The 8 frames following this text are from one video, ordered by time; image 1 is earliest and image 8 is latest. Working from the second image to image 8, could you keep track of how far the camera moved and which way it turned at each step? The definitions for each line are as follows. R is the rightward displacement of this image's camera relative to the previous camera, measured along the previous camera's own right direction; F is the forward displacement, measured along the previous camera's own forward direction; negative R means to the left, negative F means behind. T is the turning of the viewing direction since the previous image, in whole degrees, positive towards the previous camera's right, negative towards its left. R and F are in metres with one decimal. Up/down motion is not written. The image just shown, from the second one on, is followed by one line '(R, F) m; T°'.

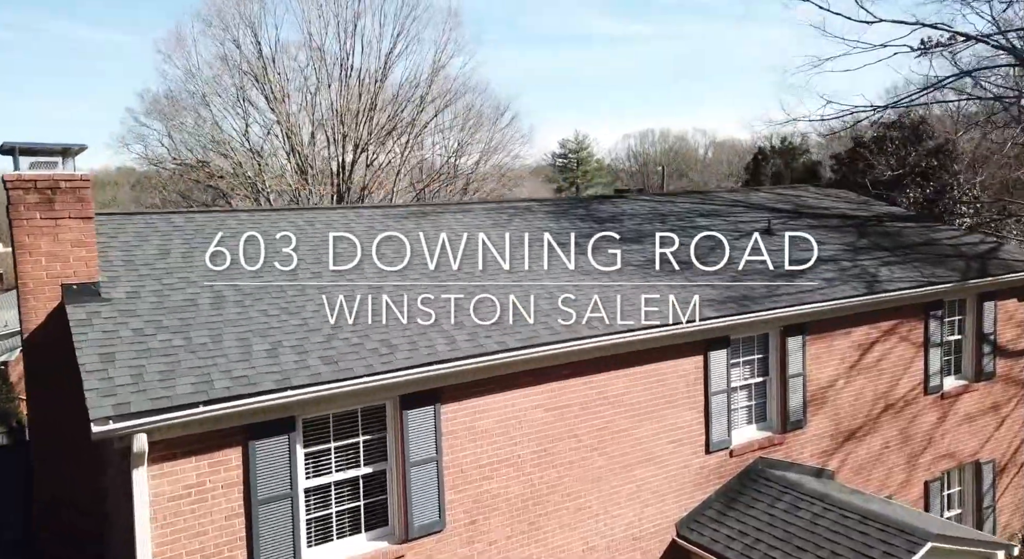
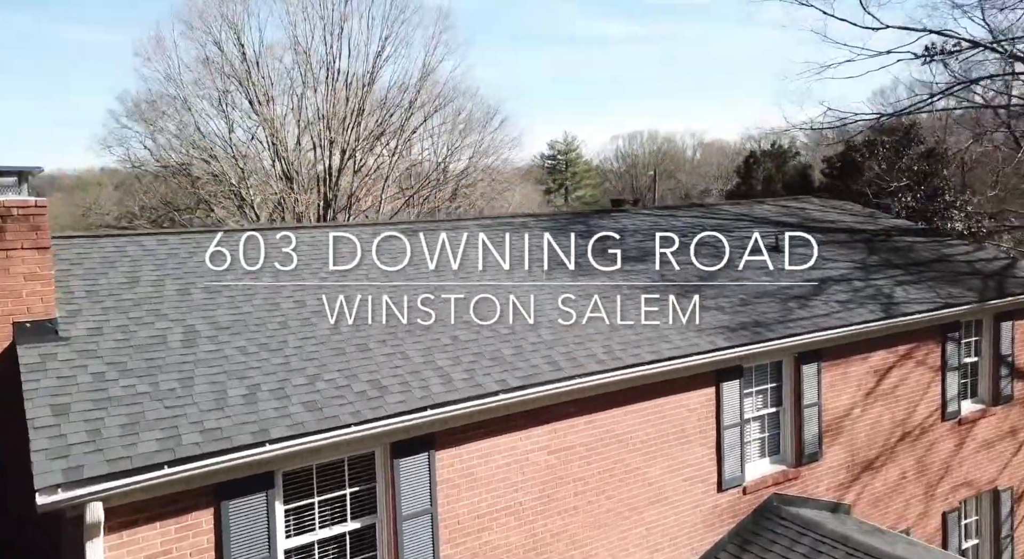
(-0.1, +0.5) m; +1°
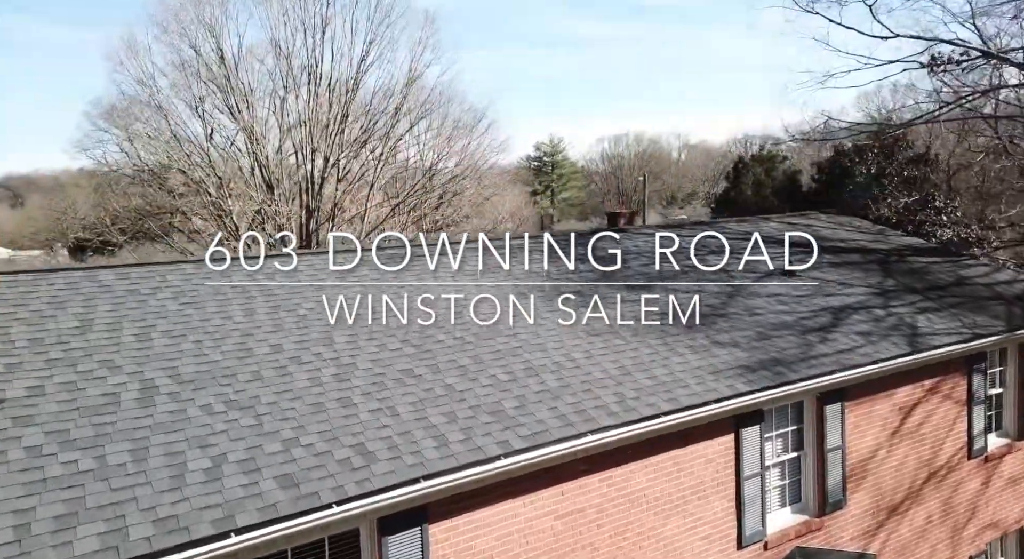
(-0.1, +0.6) m; +1°
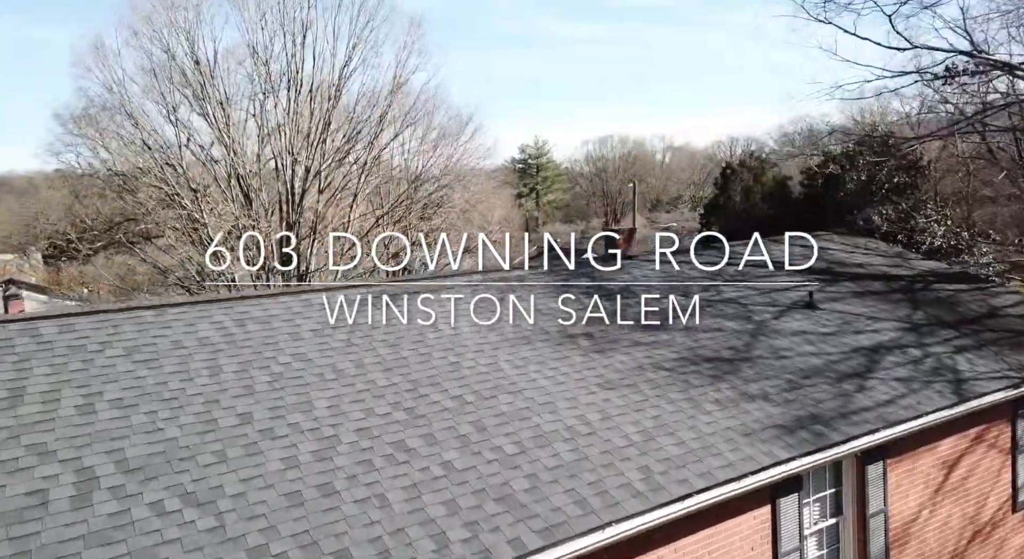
(-0.1, +0.8) m; +1°
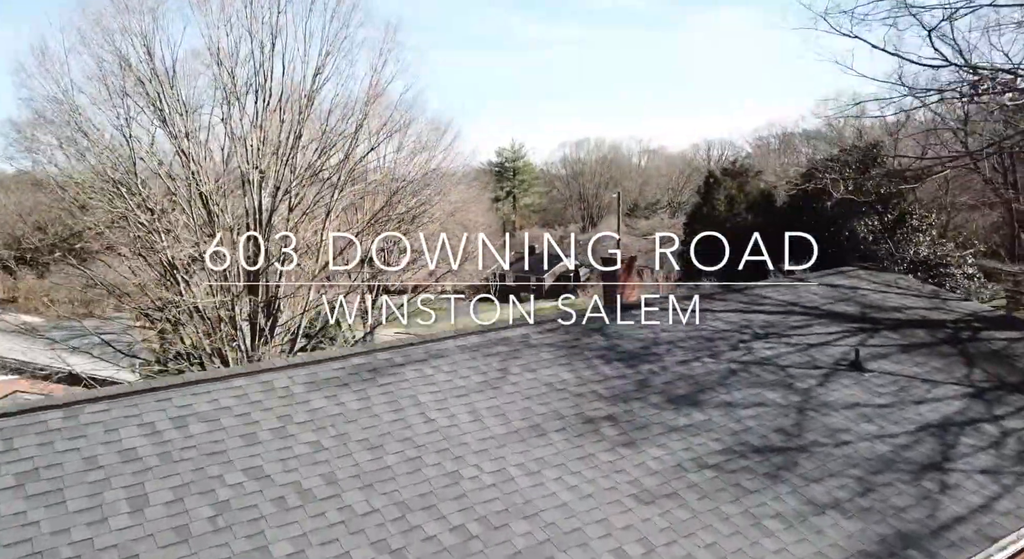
(-0.2, +1.2) m; +2°
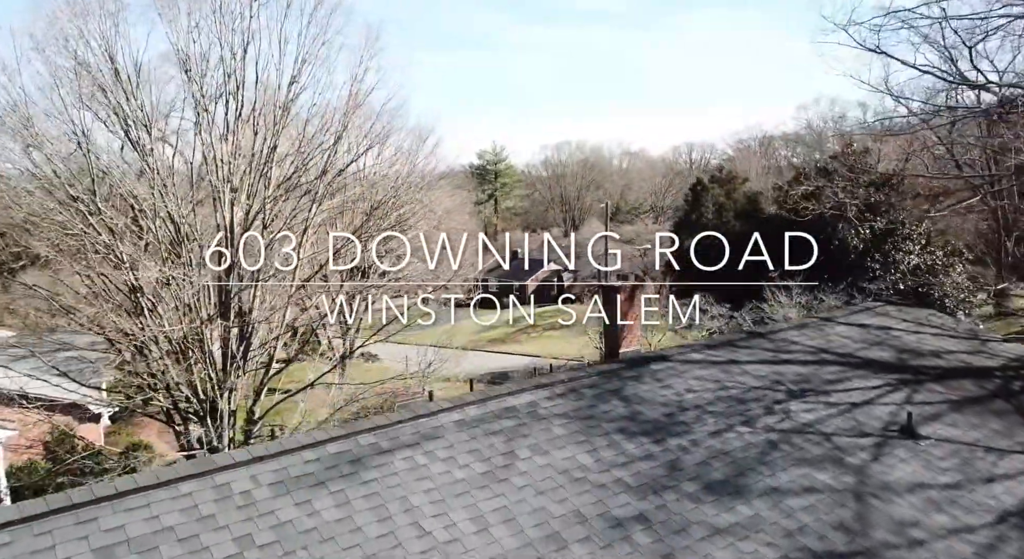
(-0.2, +1.0) m; +1°
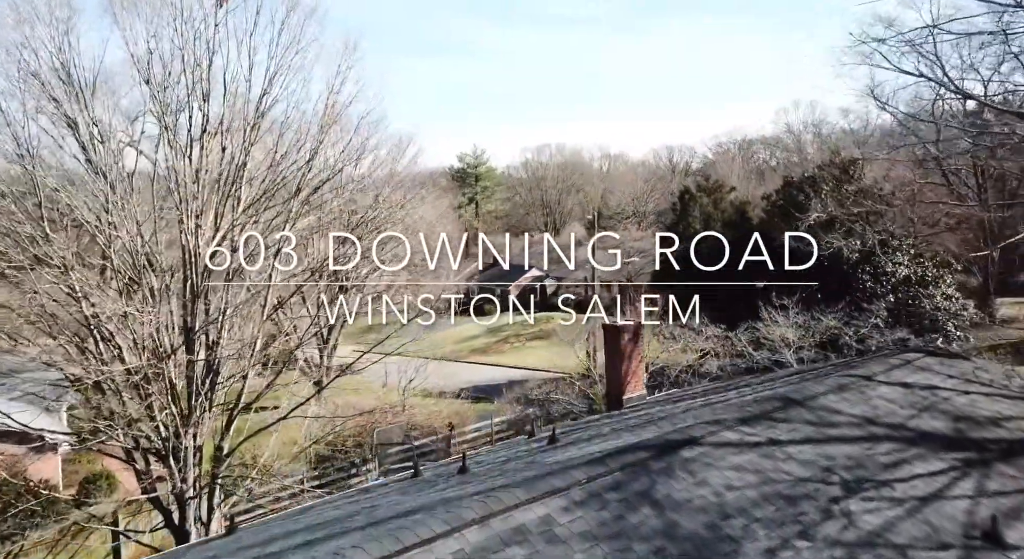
(-0.2, +1.1) m; +1°
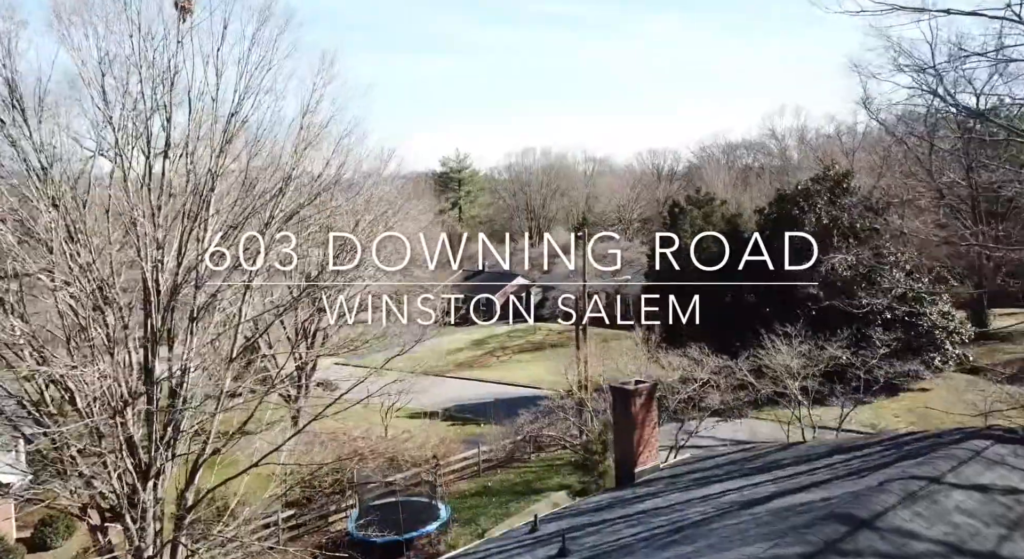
(-0.2, +1.3) m; +1°
